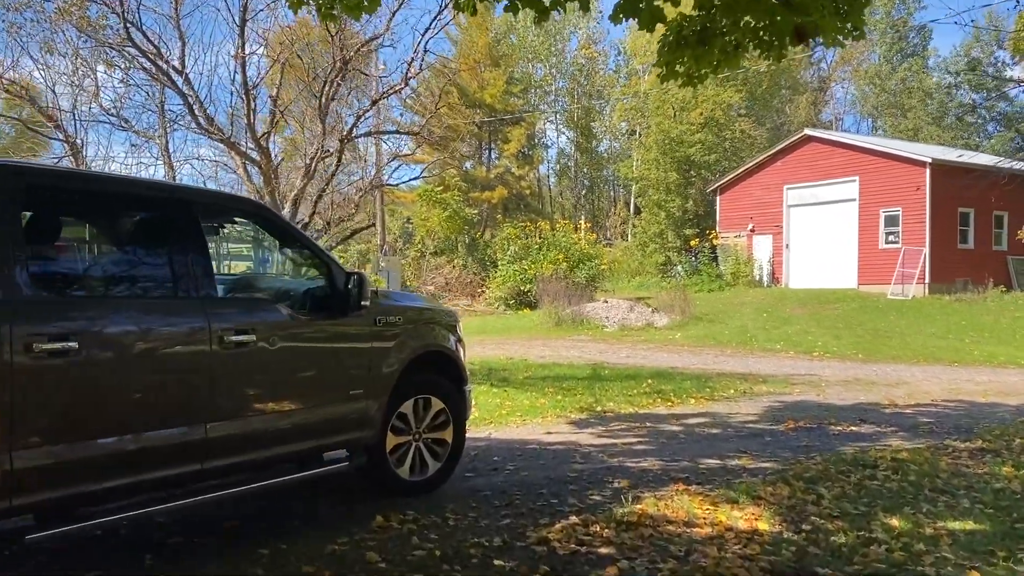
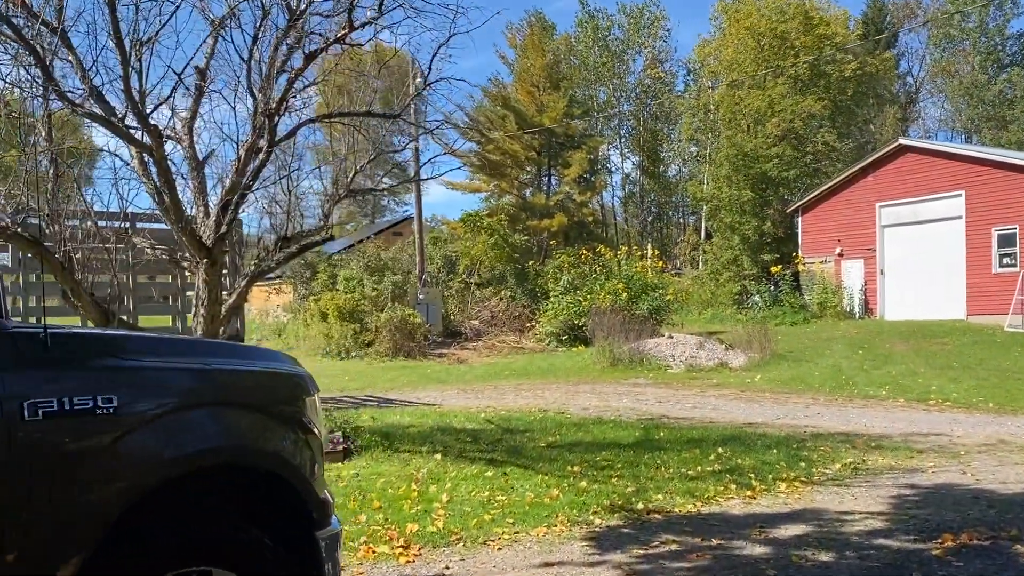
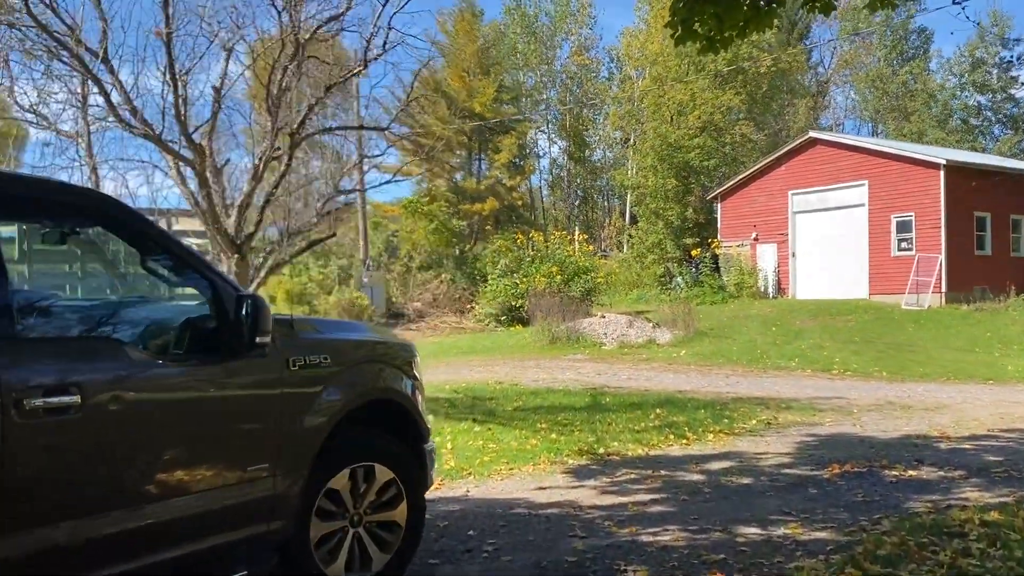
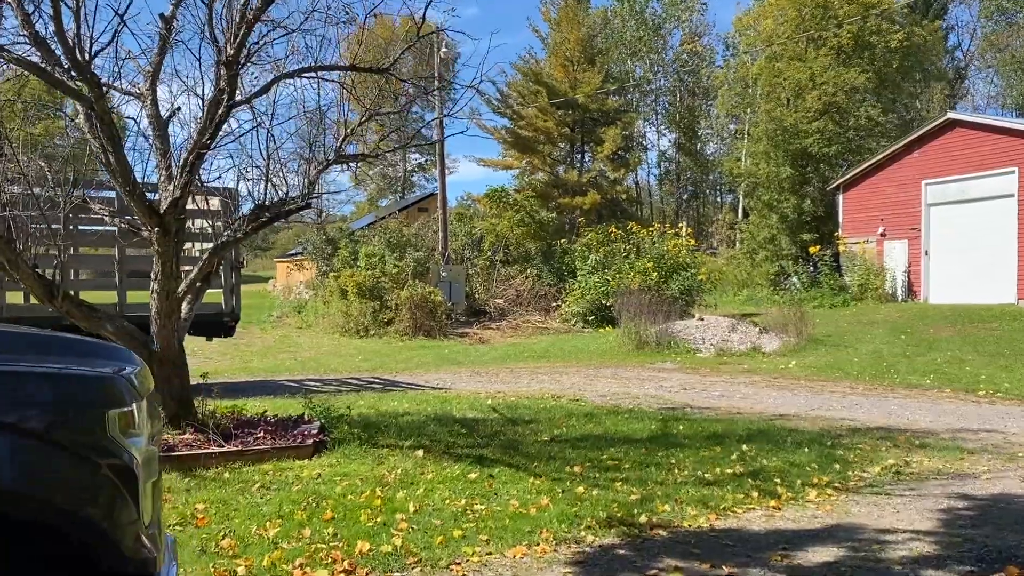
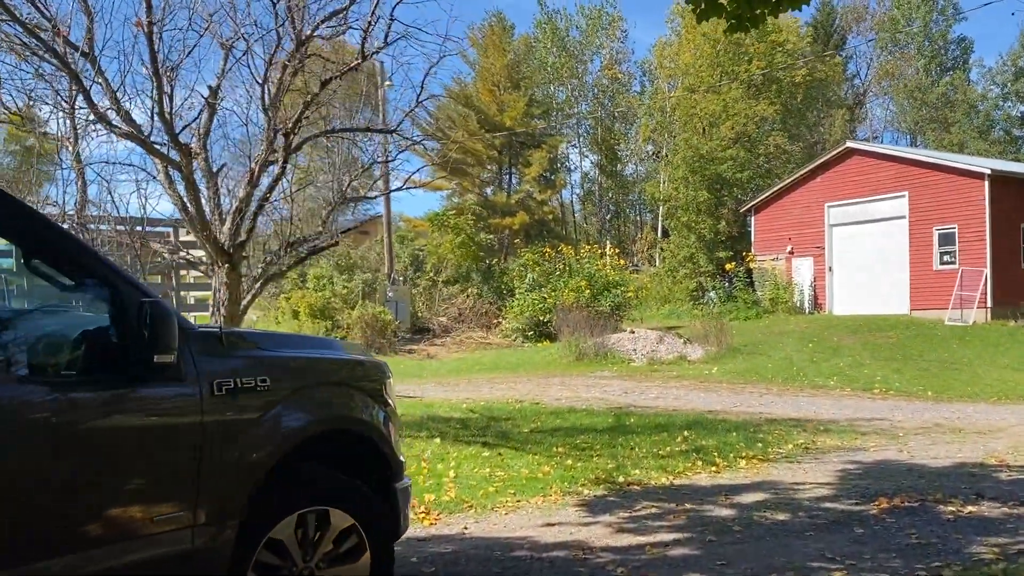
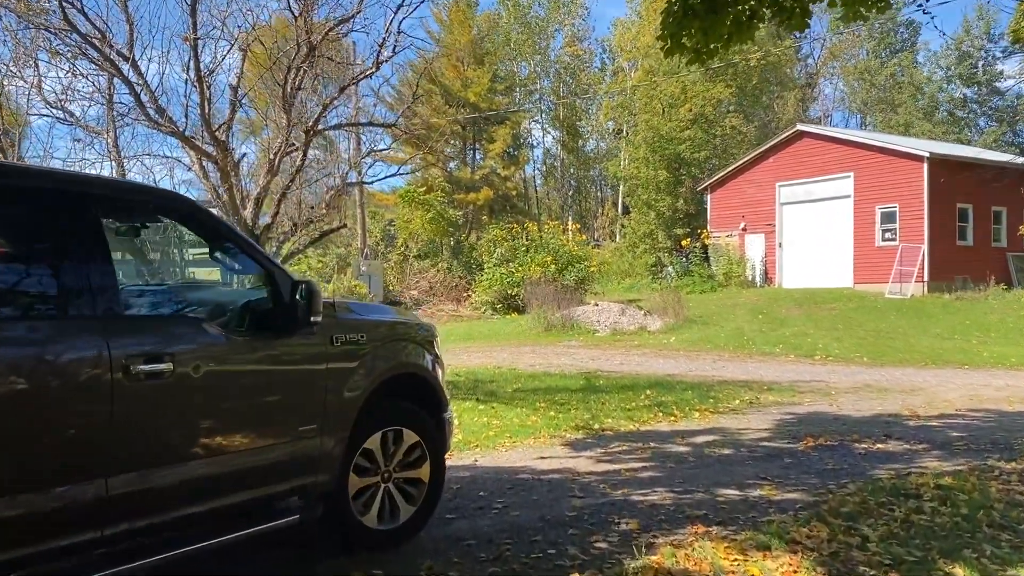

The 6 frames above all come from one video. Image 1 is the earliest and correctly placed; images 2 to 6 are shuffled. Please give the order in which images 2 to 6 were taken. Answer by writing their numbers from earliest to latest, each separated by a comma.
6, 3, 5, 2, 4
